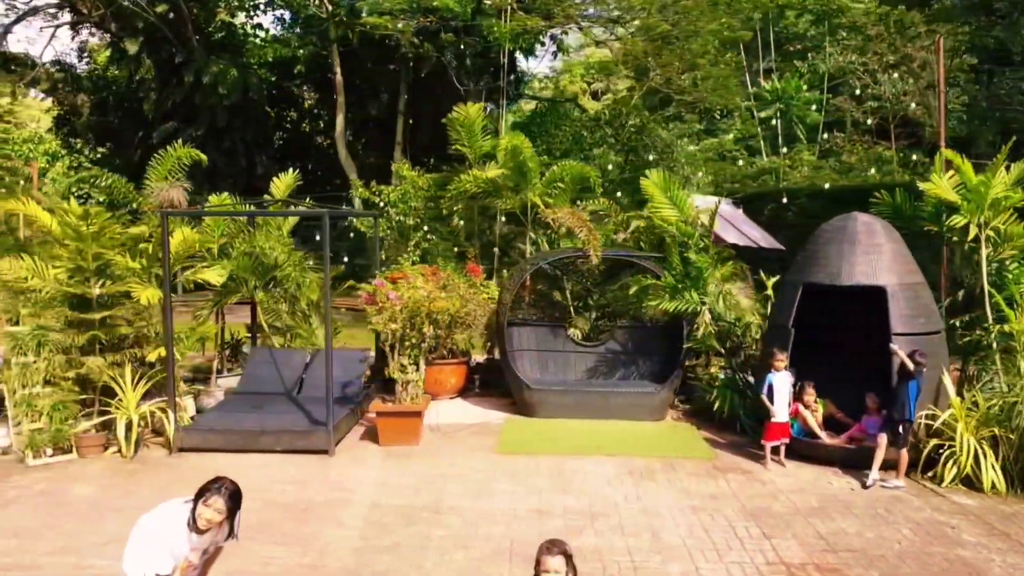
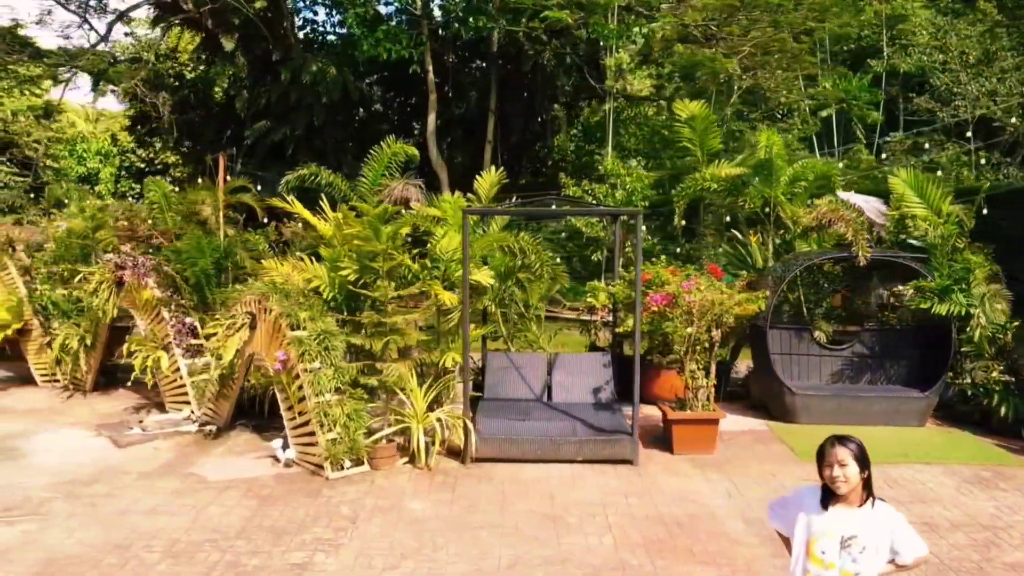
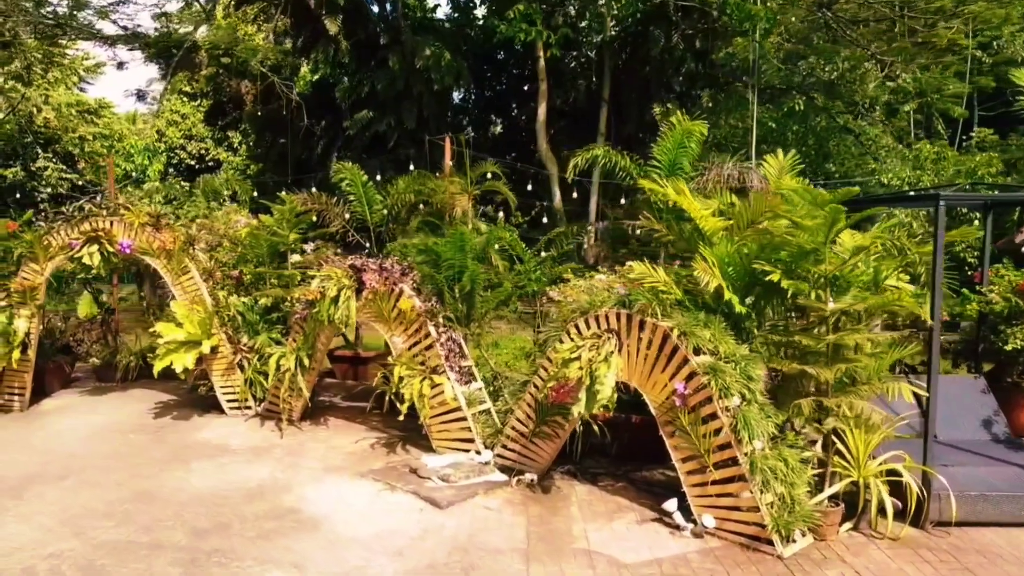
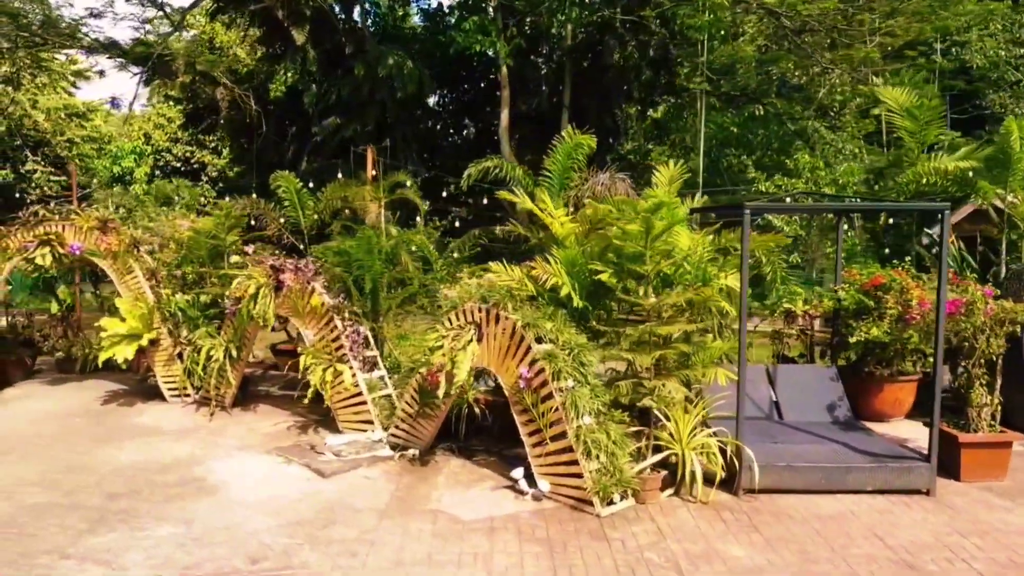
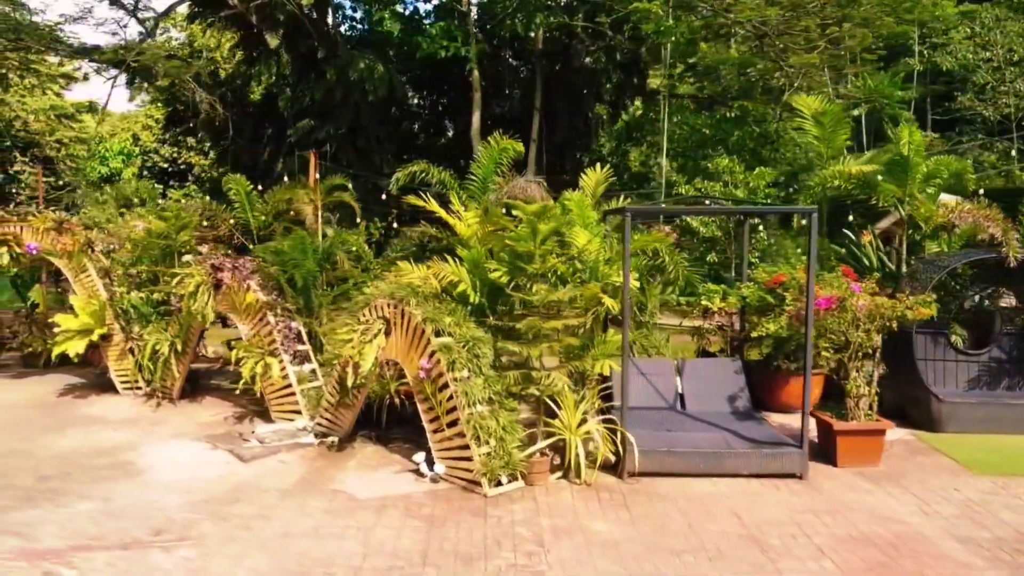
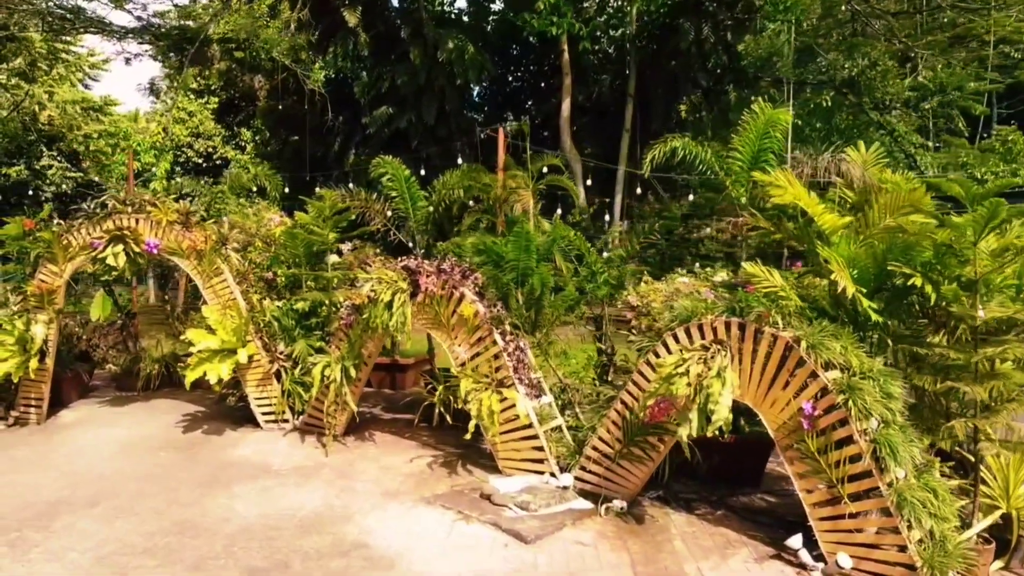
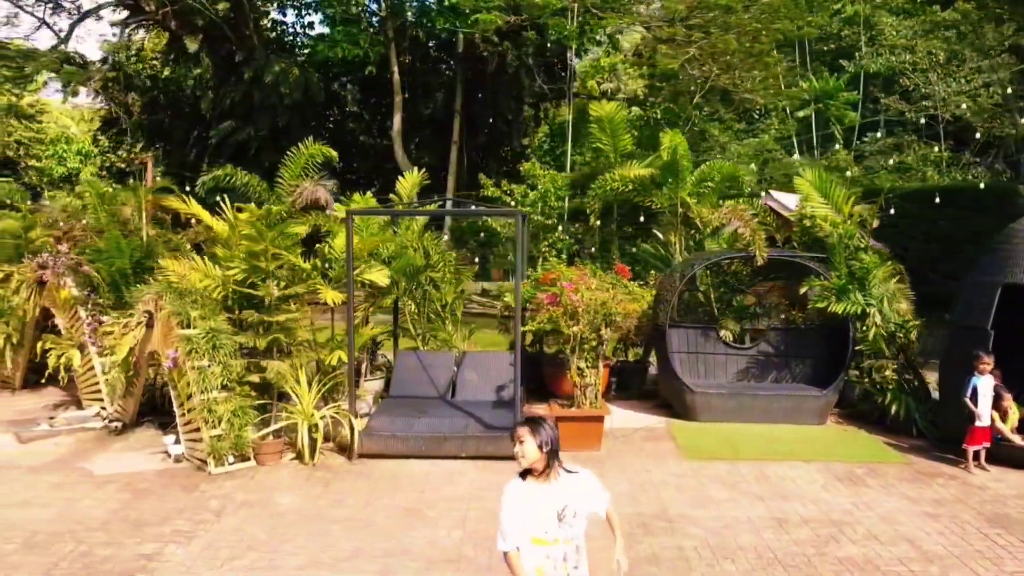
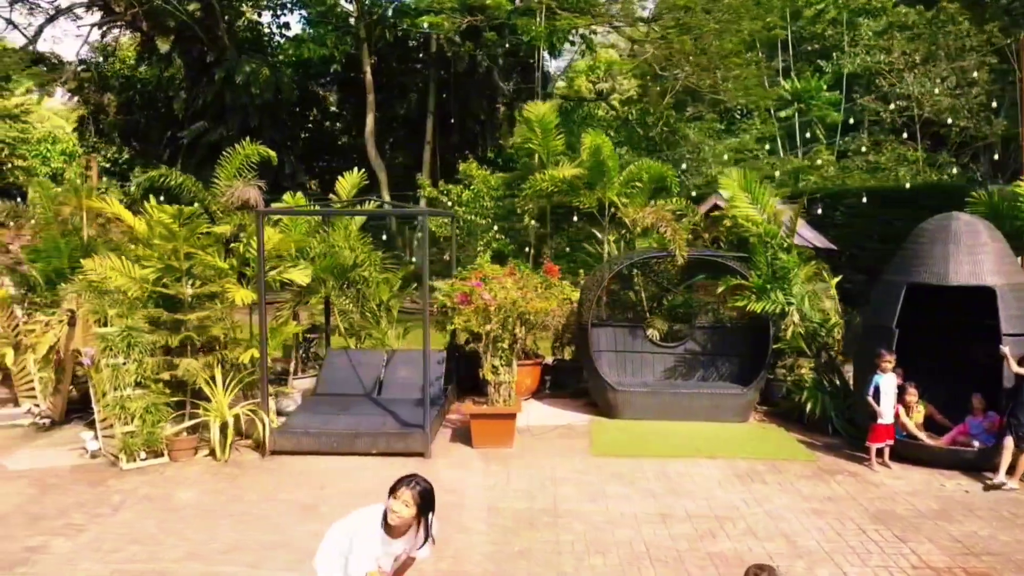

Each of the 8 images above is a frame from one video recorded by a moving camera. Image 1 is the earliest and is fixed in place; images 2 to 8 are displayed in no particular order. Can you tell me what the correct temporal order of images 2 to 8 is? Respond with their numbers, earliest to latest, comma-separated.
8, 7, 2, 5, 4, 3, 6
